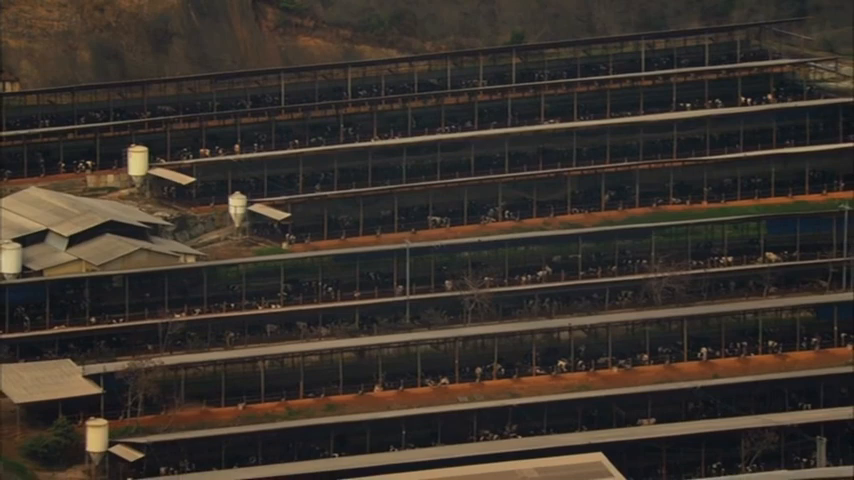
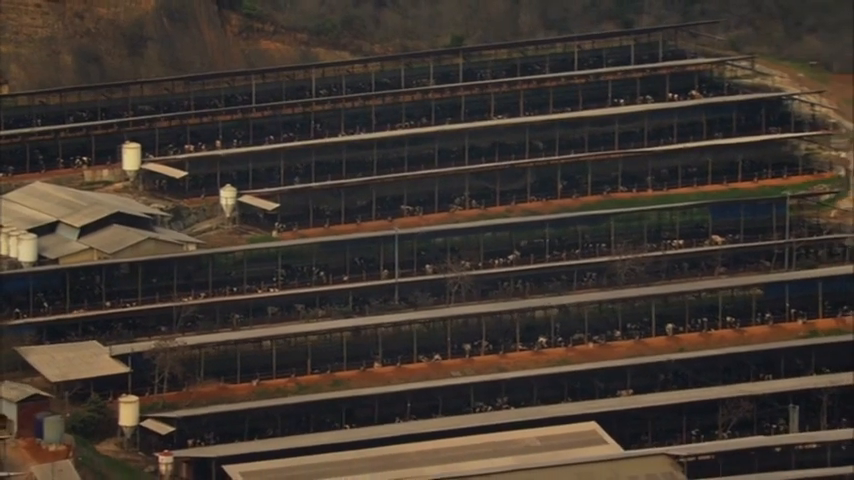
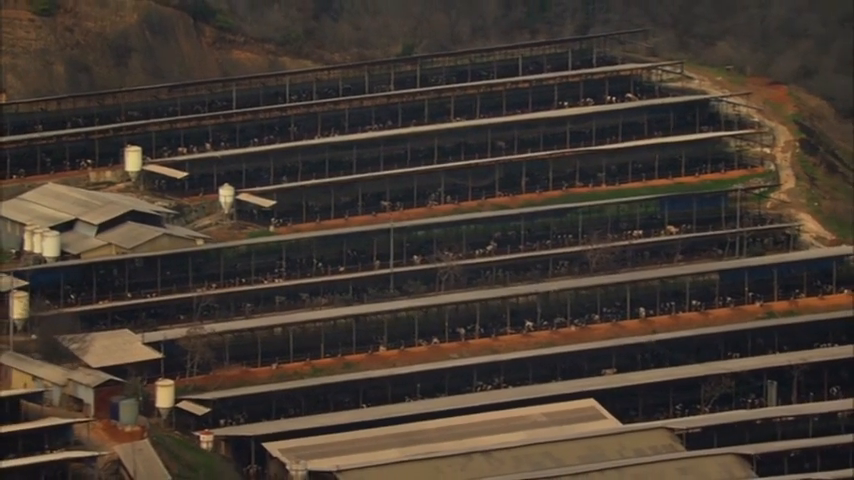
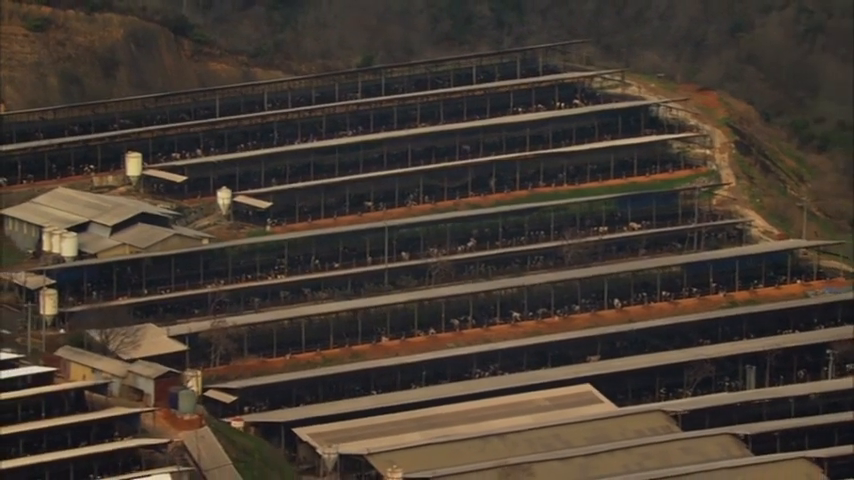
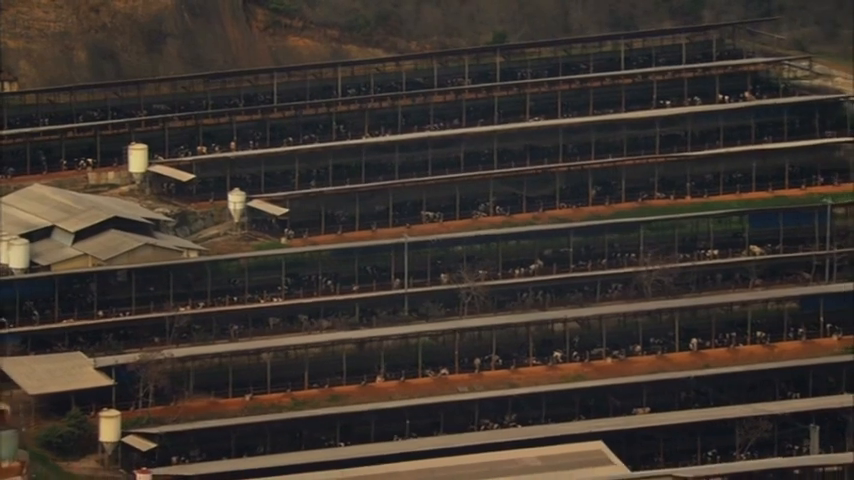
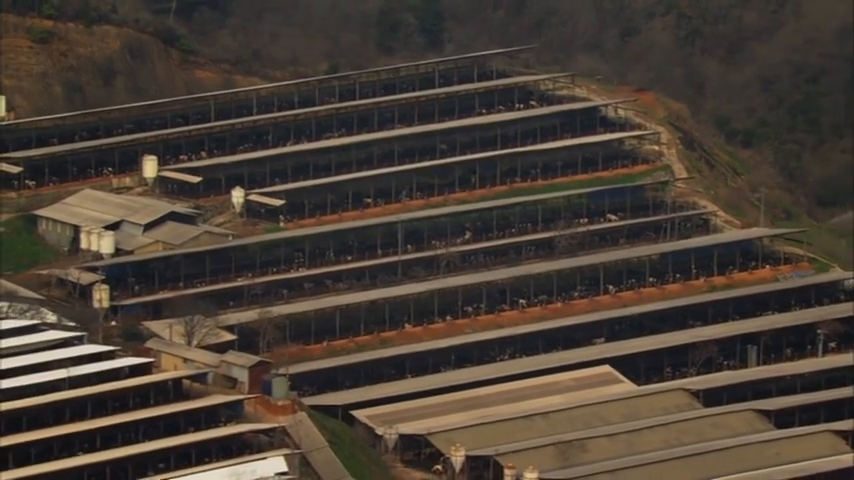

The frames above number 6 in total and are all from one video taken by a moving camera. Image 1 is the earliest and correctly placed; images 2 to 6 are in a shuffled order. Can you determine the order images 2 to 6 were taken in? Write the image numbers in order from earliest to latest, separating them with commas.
5, 2, 3, 4, 6
